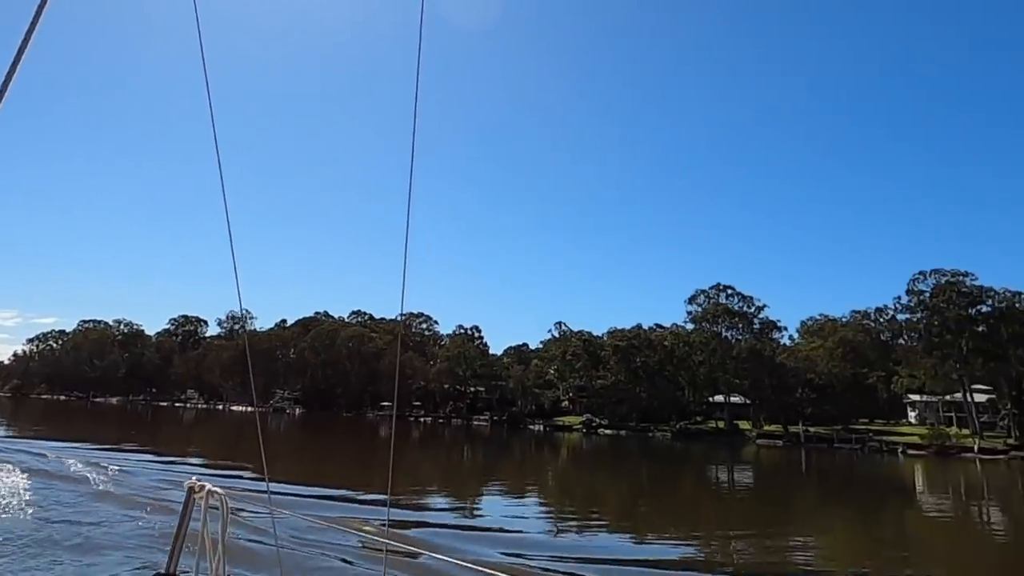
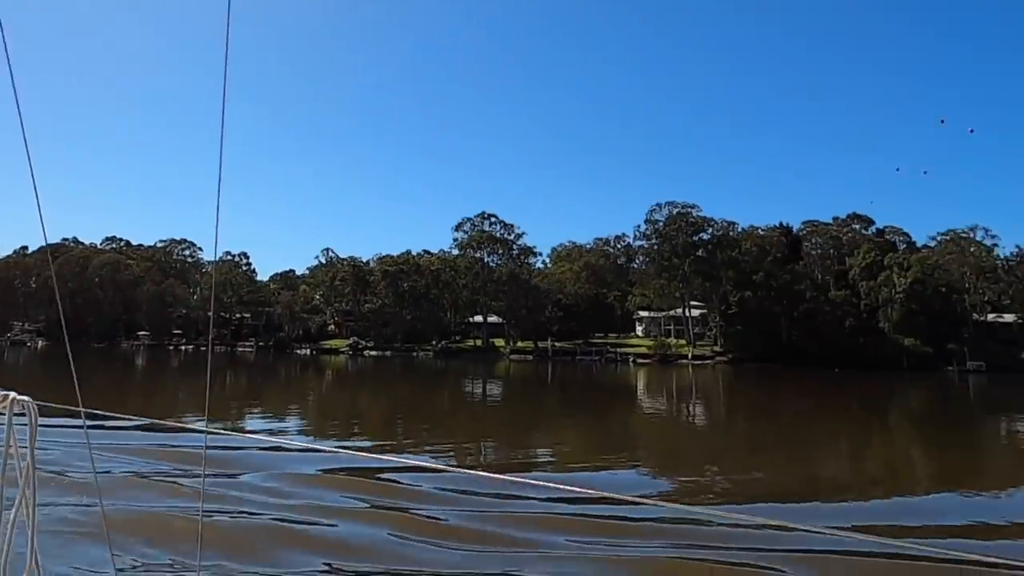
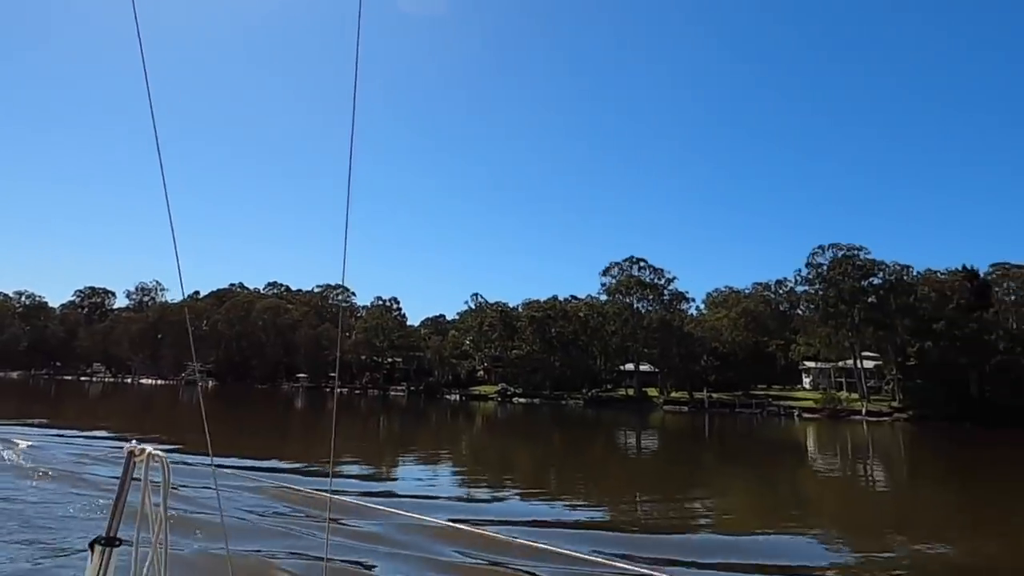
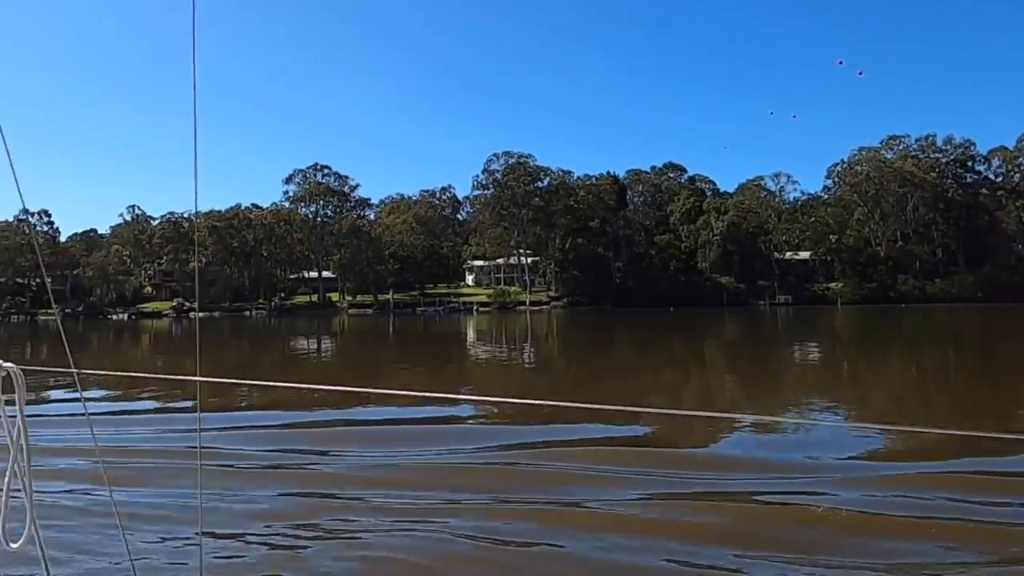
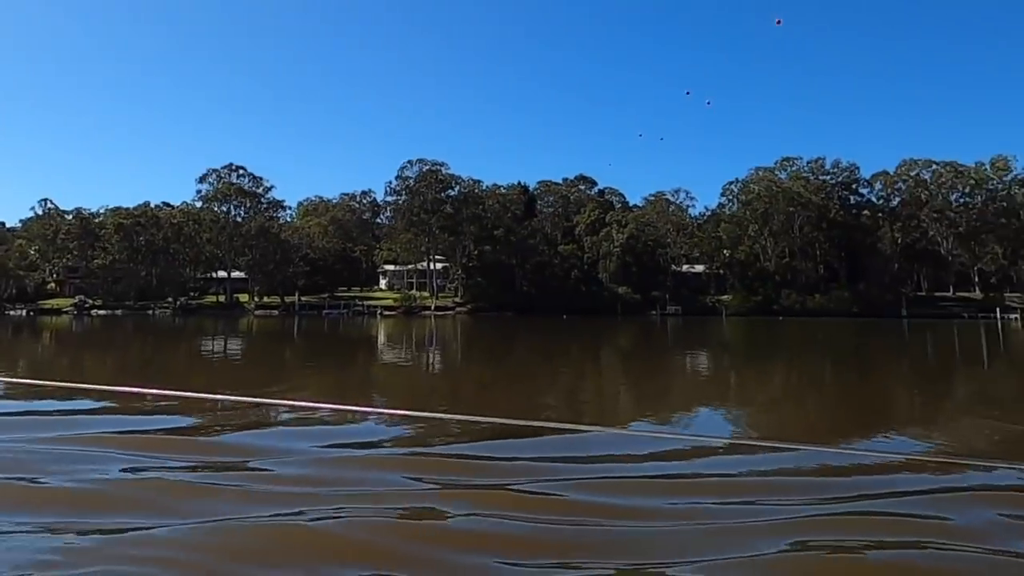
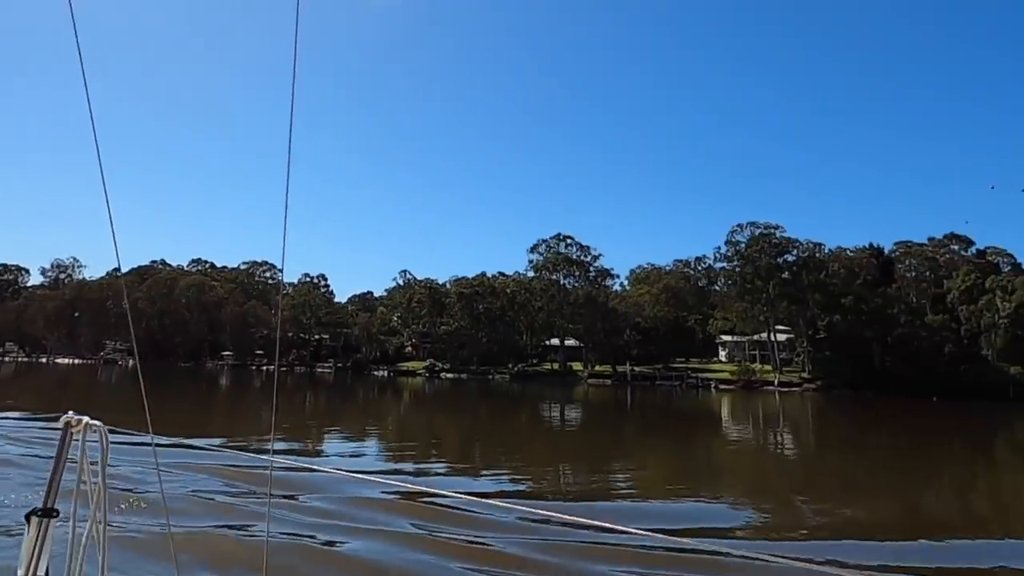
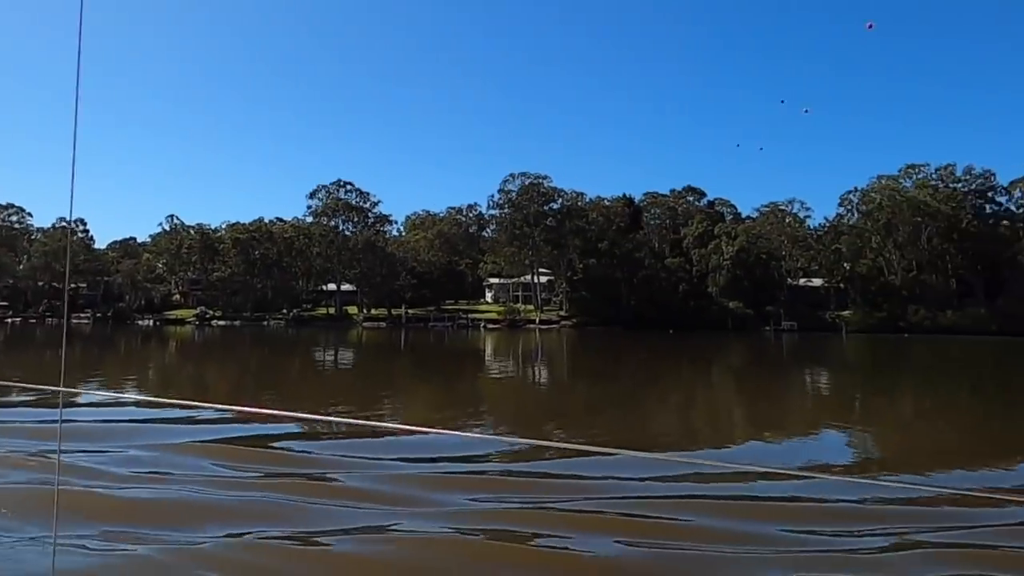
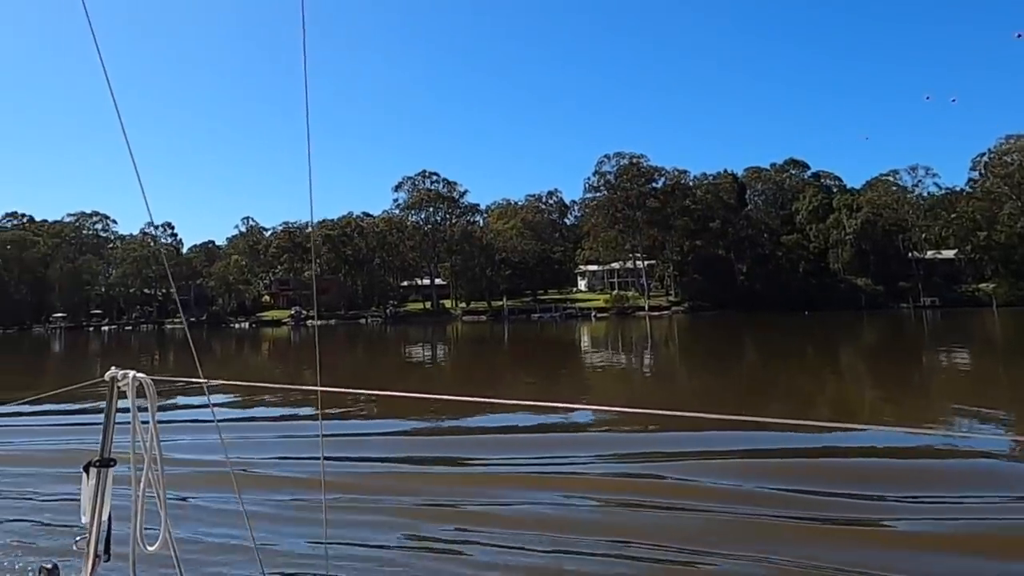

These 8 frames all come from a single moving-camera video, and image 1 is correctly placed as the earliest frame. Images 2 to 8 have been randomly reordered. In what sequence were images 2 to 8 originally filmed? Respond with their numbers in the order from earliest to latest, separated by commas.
3, 6, 2, 7, 5, 4, 8
